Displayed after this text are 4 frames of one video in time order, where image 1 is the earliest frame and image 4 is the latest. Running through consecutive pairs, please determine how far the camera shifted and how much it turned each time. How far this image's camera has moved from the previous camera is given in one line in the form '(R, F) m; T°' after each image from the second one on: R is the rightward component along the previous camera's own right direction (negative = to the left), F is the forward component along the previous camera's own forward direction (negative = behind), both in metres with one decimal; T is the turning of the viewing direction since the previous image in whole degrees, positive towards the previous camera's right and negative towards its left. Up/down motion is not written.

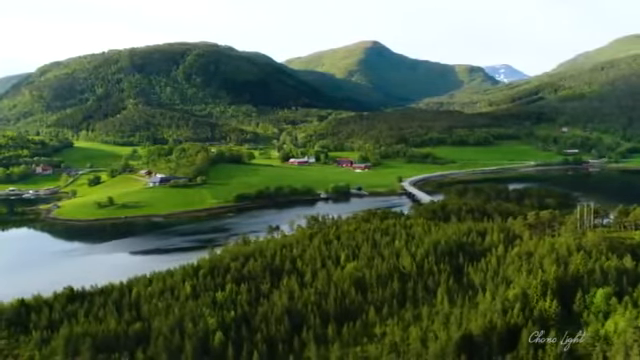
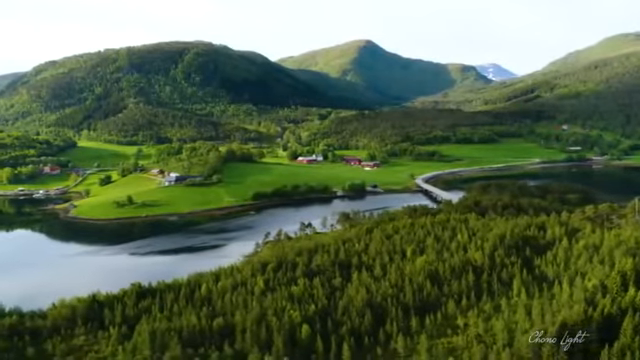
(-4.6, -0.3) m; +1°
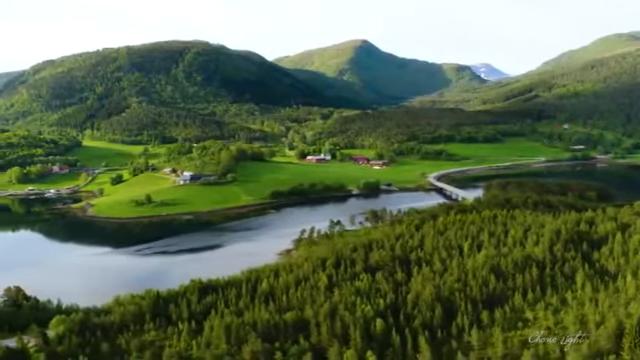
(-4.0, -0.4) m; +1°
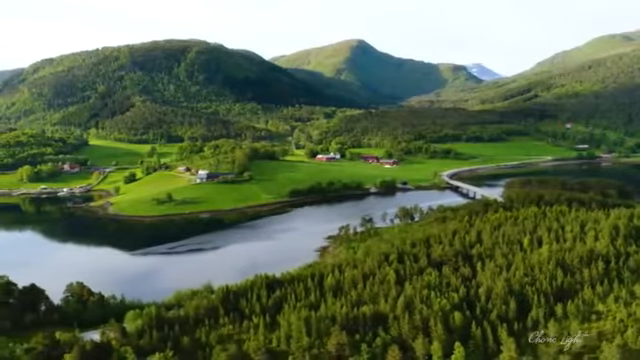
(-4.3, -0.4) m; +1°
